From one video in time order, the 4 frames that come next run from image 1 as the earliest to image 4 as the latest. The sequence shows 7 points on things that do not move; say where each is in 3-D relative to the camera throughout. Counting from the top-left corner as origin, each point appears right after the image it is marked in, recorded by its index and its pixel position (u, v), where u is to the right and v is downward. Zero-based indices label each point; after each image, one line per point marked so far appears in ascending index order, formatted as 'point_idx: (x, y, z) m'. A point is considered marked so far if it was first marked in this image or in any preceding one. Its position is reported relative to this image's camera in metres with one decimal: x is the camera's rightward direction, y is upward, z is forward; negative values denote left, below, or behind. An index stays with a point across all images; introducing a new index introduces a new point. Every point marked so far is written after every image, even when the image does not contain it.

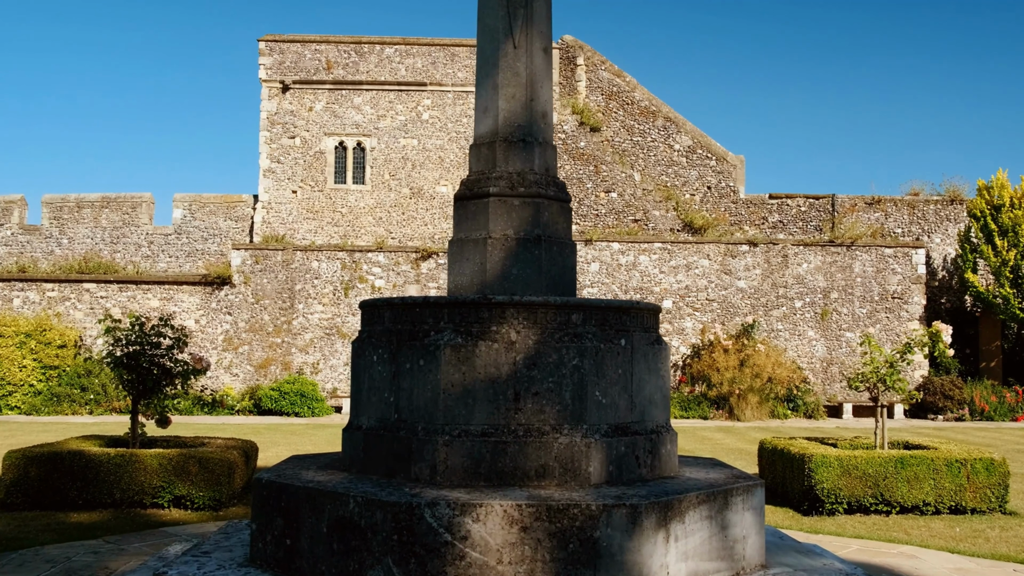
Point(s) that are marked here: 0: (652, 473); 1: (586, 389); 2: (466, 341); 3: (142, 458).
0: (+0.8, -1.1, +5.0) m
1: (+0.4, -0.6, +4.7) m
2: (-0.3, -0.3, +4.7) m
3: (-3.6, -1.6, +8.2) m
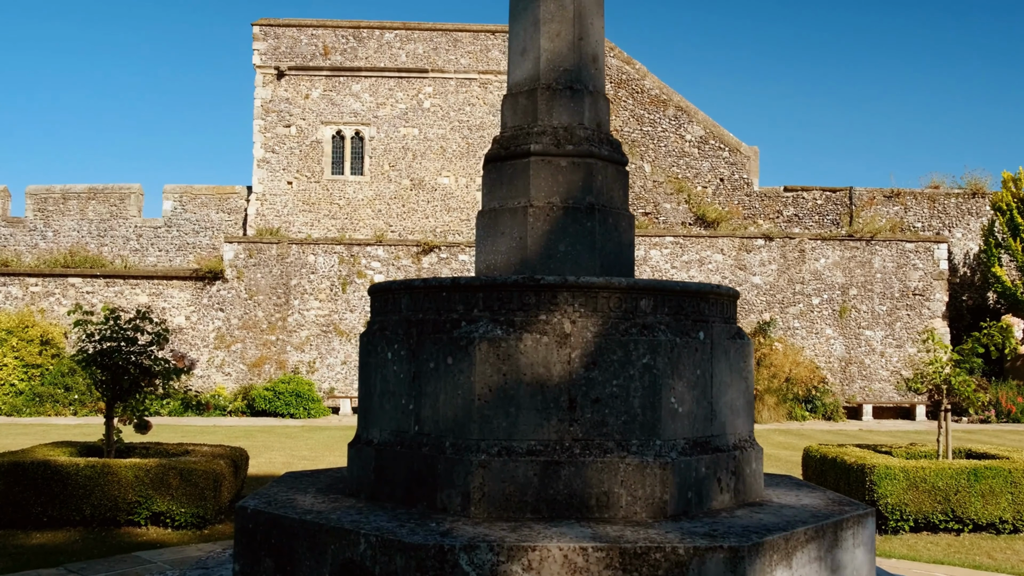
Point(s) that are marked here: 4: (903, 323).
0: (+1.1, -1.0, +4.0) m
1: (+0.6, -0.5, +3.7) m
2: (0.0, -0.2, +3.7) m
3: (-3.4, -1.5, +7.2) m
4: (+9.1, -0.8, +19.7) m
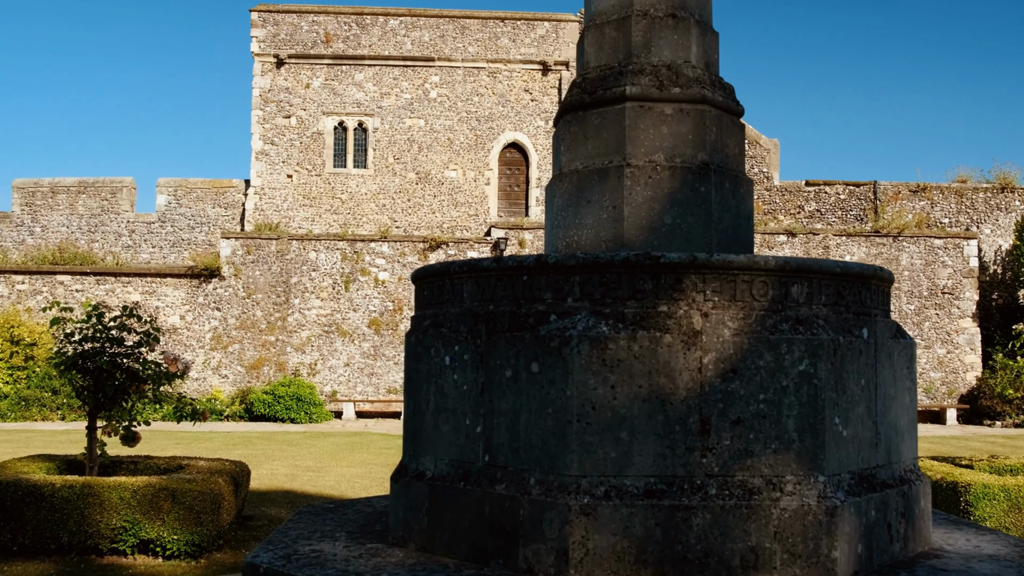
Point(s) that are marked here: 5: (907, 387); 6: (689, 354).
0: (+1.4, -0.9, +3.0) m
1: (+1.0, -0.4, +2.7) m
2: (+0.3, -0.1, +2.7) m
3: (-3.0, -1.5, +6.2) m
4: (+9.4, -0.8, +18.7) m
5: (+1.5, -0.4, +3.2) m
6: (+0.6, -0.2, +2.7) m
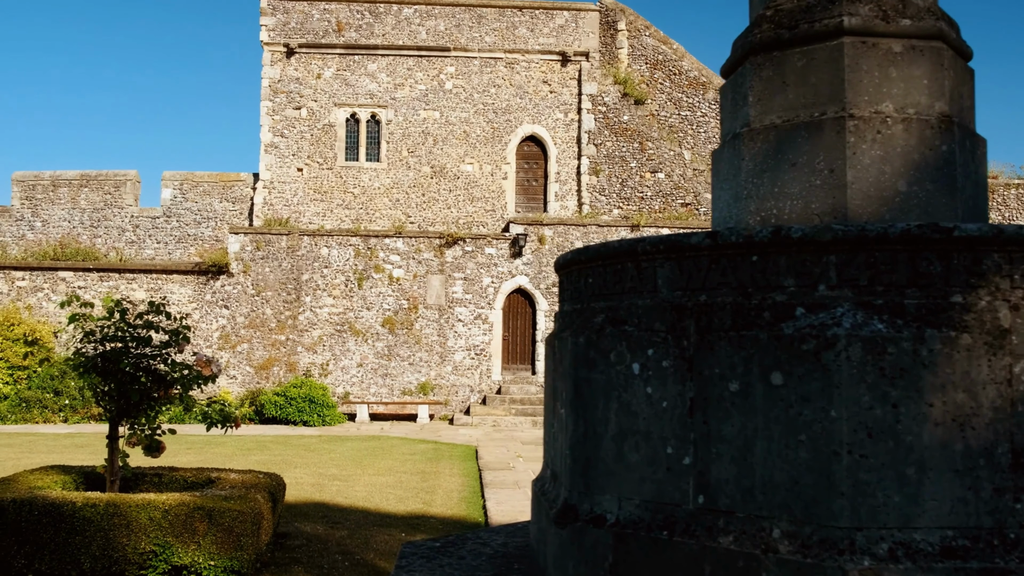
0: (+2.0, -0.9, +2.3) m
1: (+1.6, -0.4, +2.0) m
2: (+0.9, -0.1, +2.0) m
3: (-2.5, -1.4, +5.4) m
4: (+9.9, -0.7, +18.0) m
5: (+2.1, -0.3, +2.5) m
6: (+1.1, -0.2, +2.0) m
